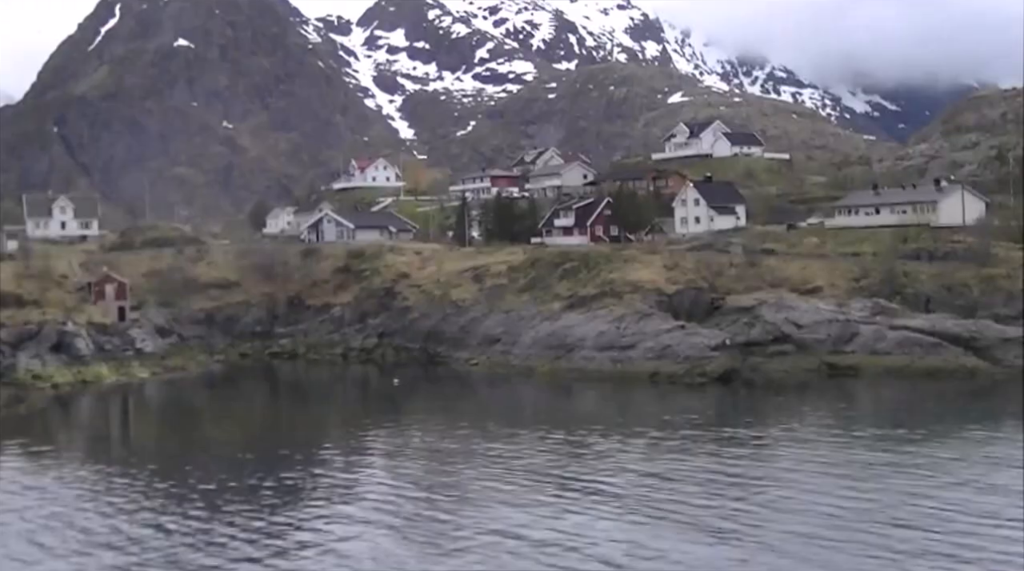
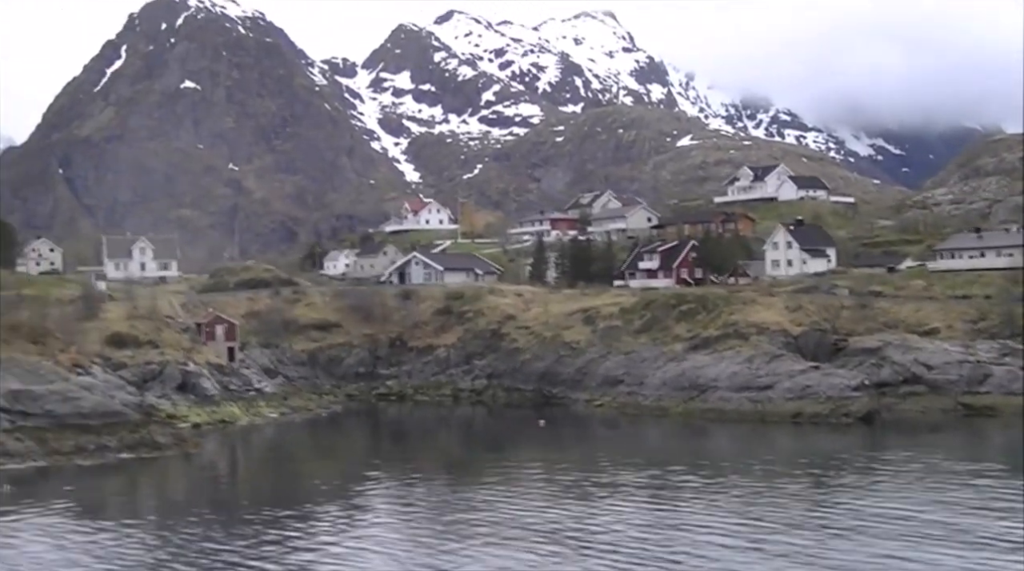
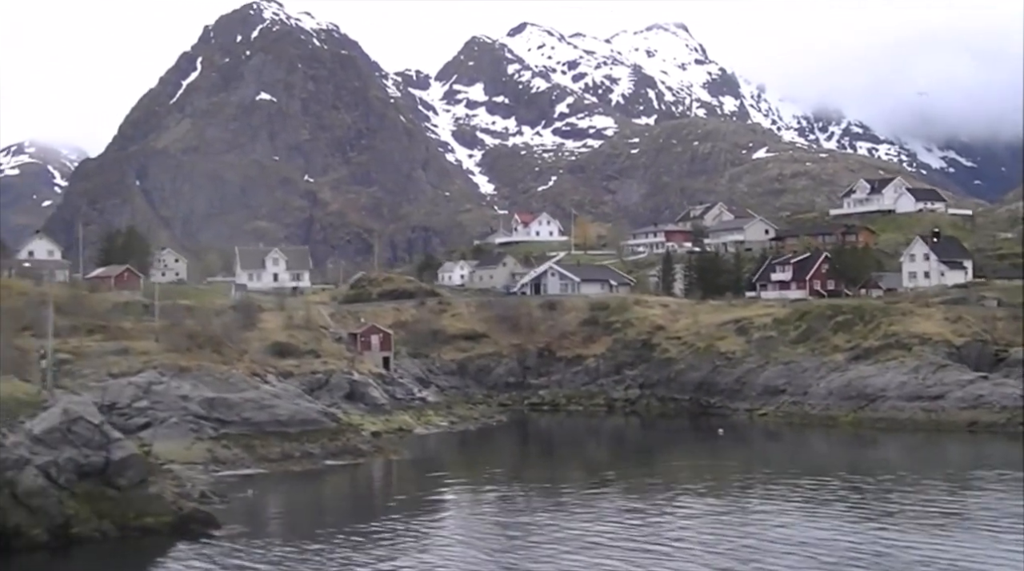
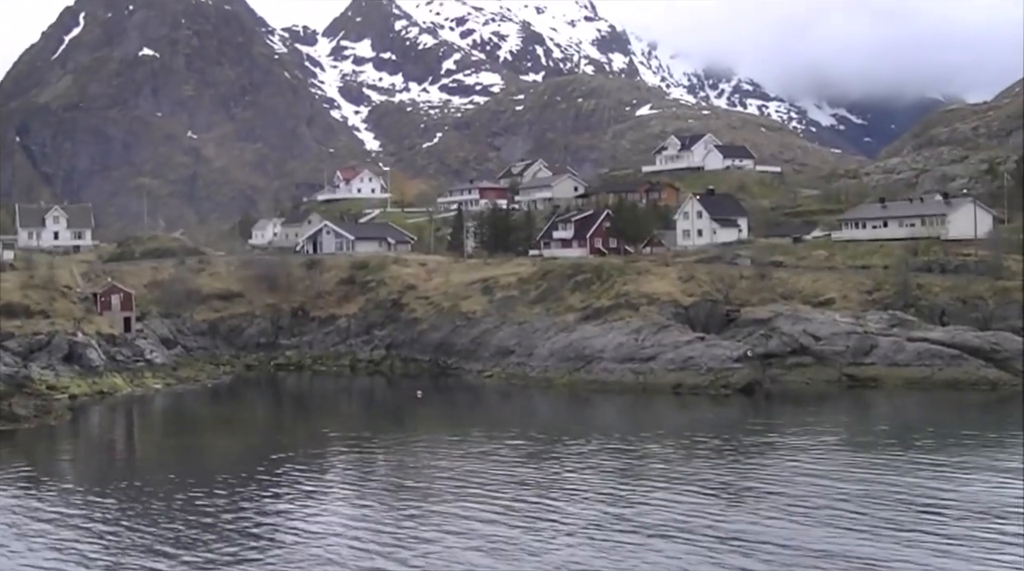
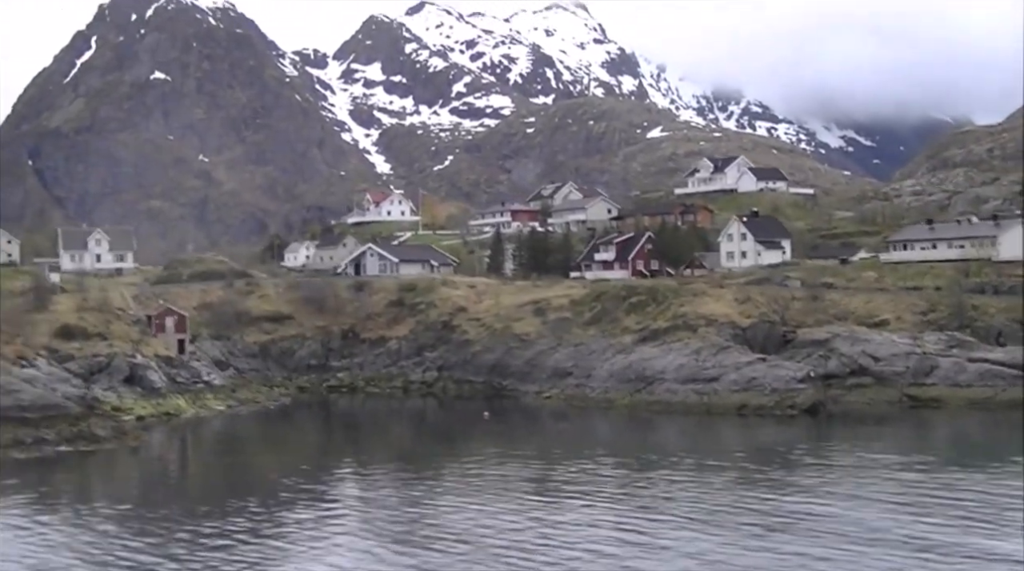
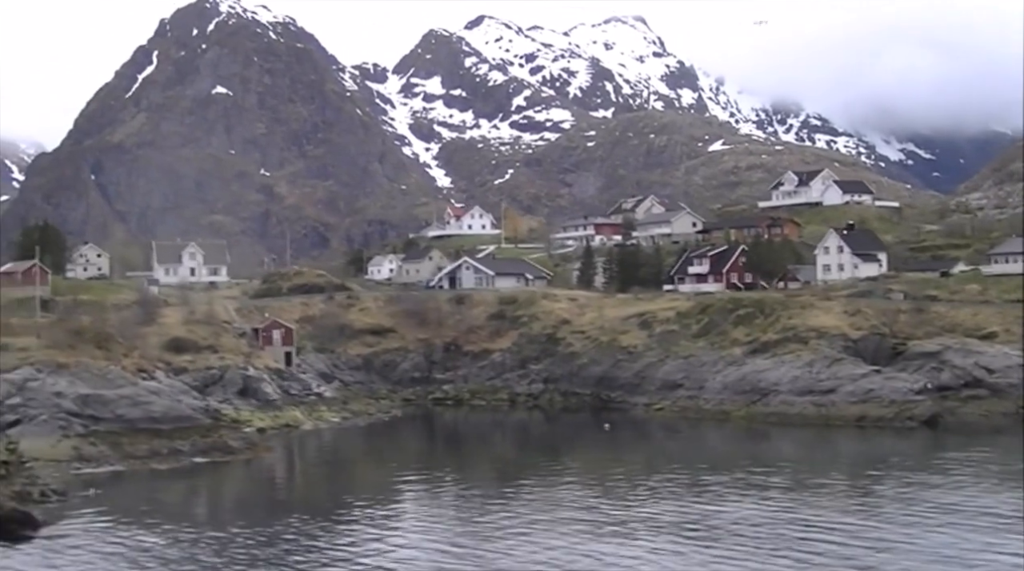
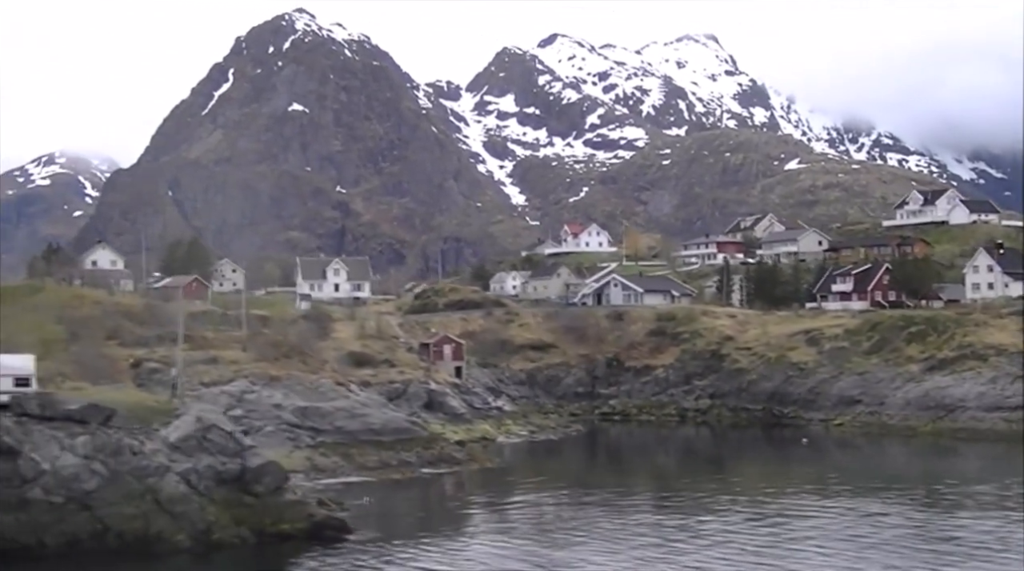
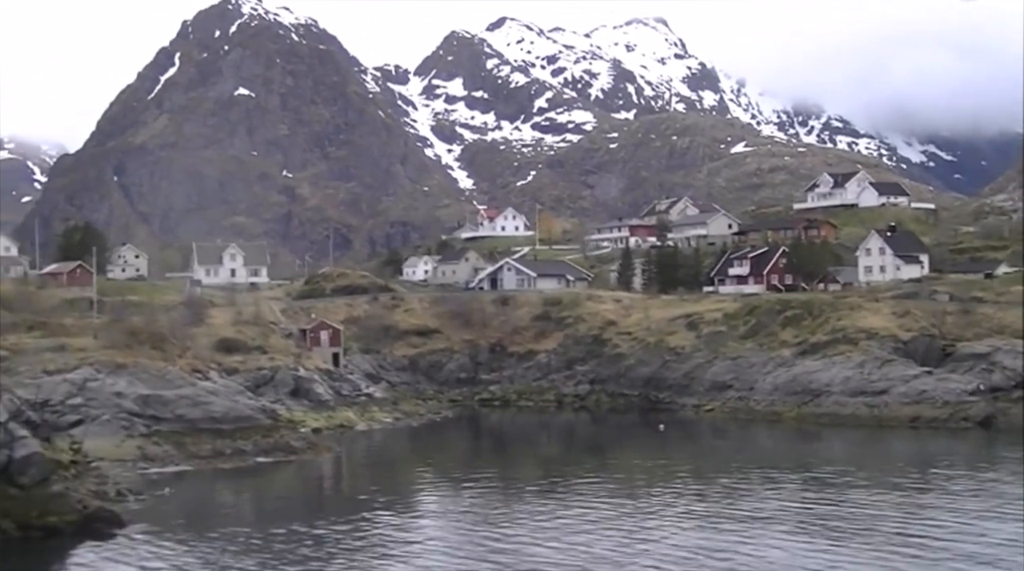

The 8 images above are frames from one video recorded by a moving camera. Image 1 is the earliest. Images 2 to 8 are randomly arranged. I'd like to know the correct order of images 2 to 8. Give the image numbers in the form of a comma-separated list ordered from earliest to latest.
4, 5, 2, 6, 8, 3, 7
